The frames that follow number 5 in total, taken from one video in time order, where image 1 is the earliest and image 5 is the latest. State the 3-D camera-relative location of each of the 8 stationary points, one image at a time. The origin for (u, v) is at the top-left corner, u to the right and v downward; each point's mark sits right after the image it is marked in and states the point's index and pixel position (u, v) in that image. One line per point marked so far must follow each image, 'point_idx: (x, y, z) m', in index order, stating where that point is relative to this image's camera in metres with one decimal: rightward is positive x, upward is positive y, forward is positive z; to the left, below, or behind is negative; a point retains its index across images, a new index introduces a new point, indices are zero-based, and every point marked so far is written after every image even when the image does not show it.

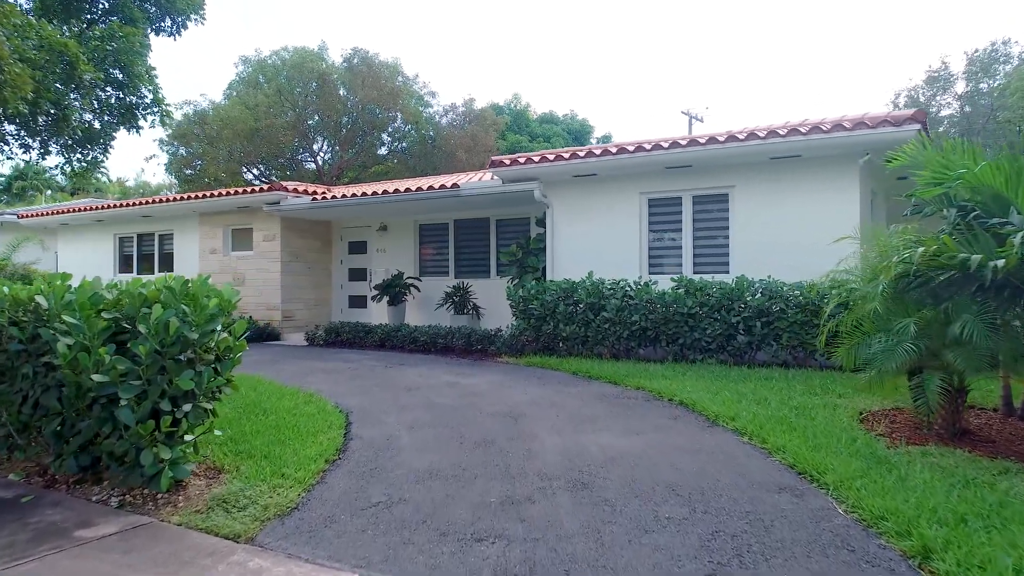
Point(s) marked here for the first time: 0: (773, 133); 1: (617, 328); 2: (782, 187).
0: (+3.1, +1.9, +8.8) m
1: (+1.3, -0.5, +9.3) m
2: (+3.5, +1.3, +9.4) m
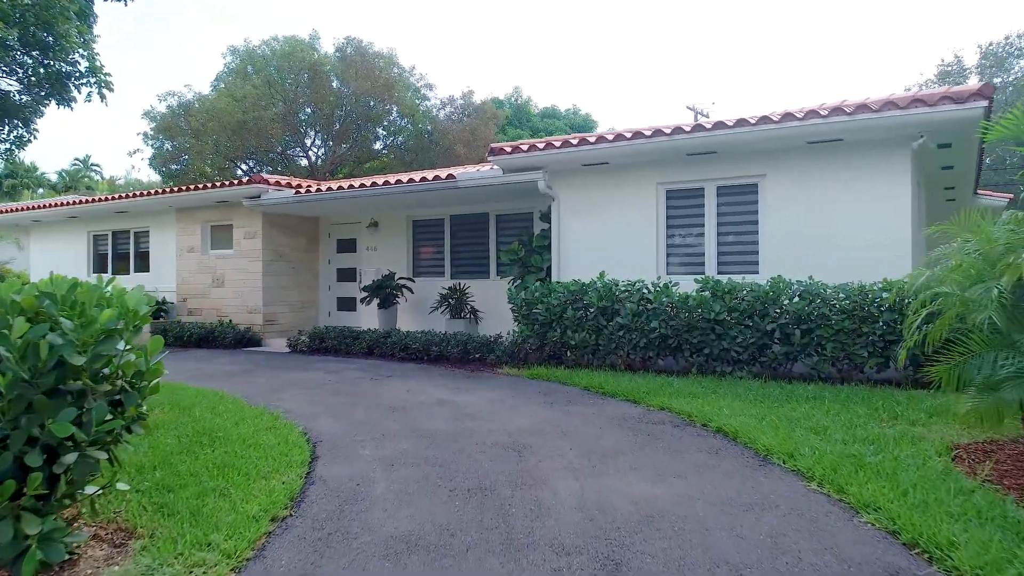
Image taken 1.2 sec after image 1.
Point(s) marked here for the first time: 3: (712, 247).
0: (+3.1, +1.8, +7.7) m
1: (+1.3, -0.5, +8.1) m
2: (+3.5, +1.3, +8.3) m
3: (+2.5, +0.5, +9.0) m
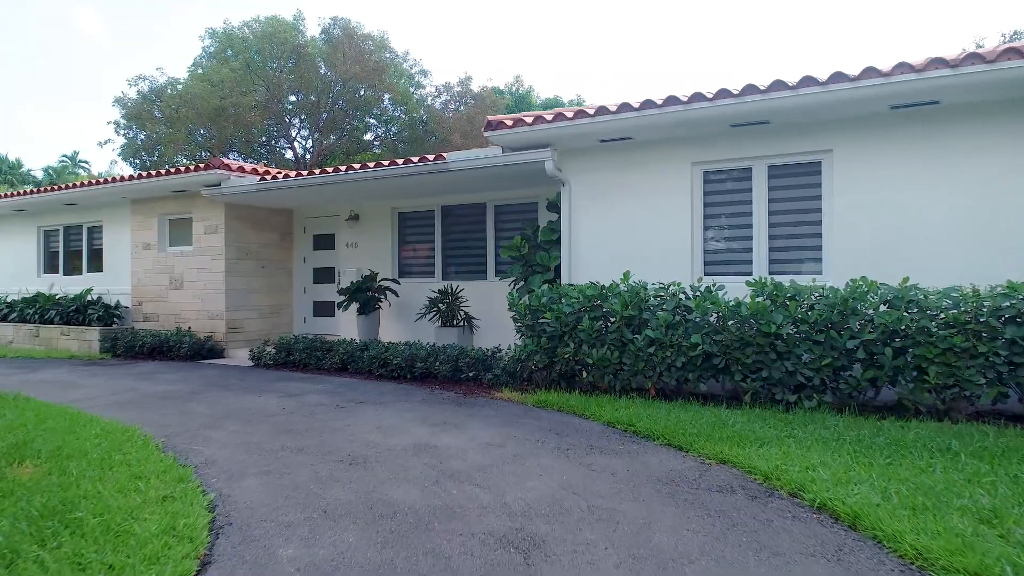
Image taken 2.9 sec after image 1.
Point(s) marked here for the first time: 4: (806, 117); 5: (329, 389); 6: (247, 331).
0: (+3.1, +1.8, +6.0) m
1: (+1.3, -0.6, +6.4) m
2: (+3.5, +1.2, +6.6) m
3: (+2.5, +0.5, +7.3) m
4: (+2.7, +1.6, +6.8) m
5: (-2.0, -1.1, +8.0) m
6: (-4.2, -0.7, +11.7) m
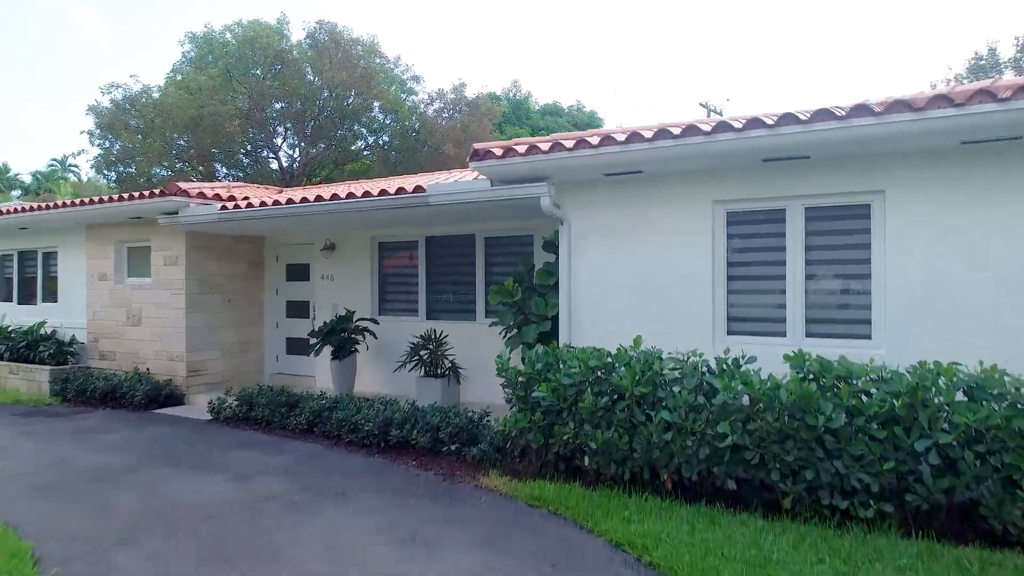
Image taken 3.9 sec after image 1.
0: (+3.0, +1.3, +4.8) m
1: (+1.2, -1.1, +5.3) m
2: (+3.4, +0.7, +5.4) m
3: (+2.4, -0.1, +6.1) m
4: (+2.6, +1.0, +5.6) m
5: (-2.1, -1.6, +6.8) m
6: (-4.3, -1.2, +10.5) m
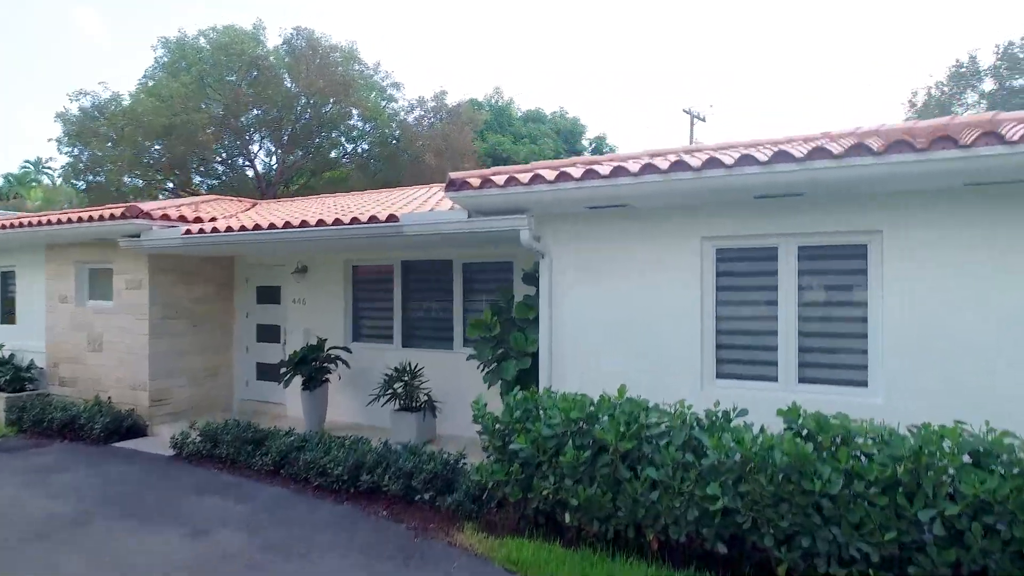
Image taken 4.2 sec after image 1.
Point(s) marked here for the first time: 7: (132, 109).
0: (+2.9, +0.9, +4.5) m
1: (+1.1, -1.4, +4.9) m
2: (+3.2, +0.3, +5.1) m
3: (+2.2, -0.4, +5.8) m
4: (+2.4, +0.7, +5.3) m
5: (-2.3, -1.9, +6.4) m
6: (-4.6, -1.5, +10.1) m
7: (-9.5, +4.5, +18.4) m
